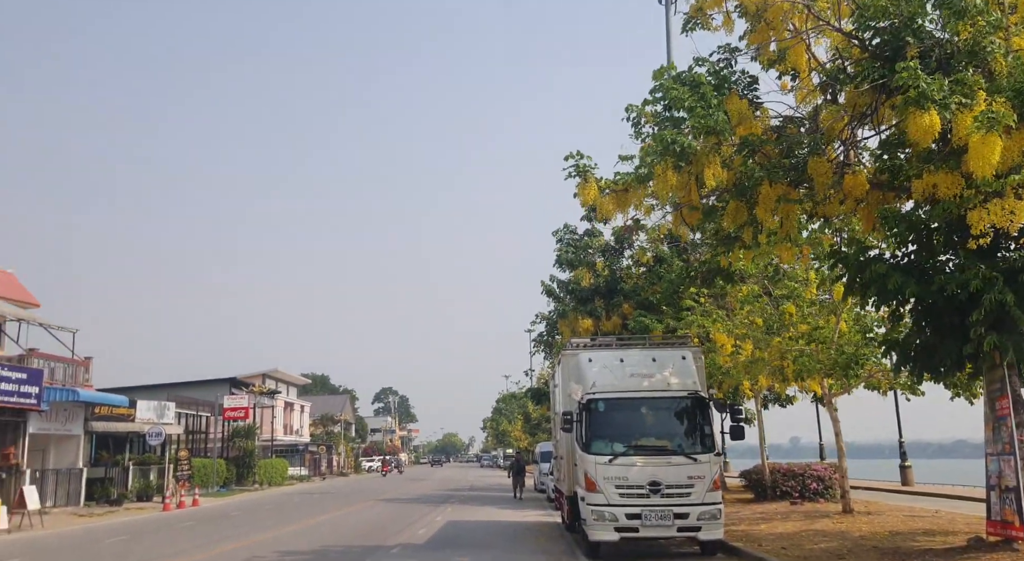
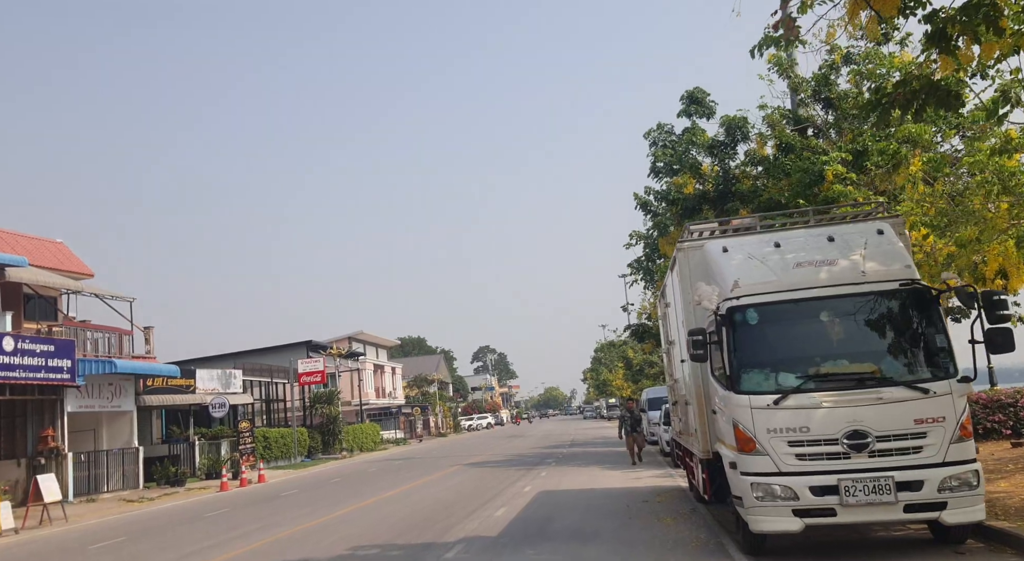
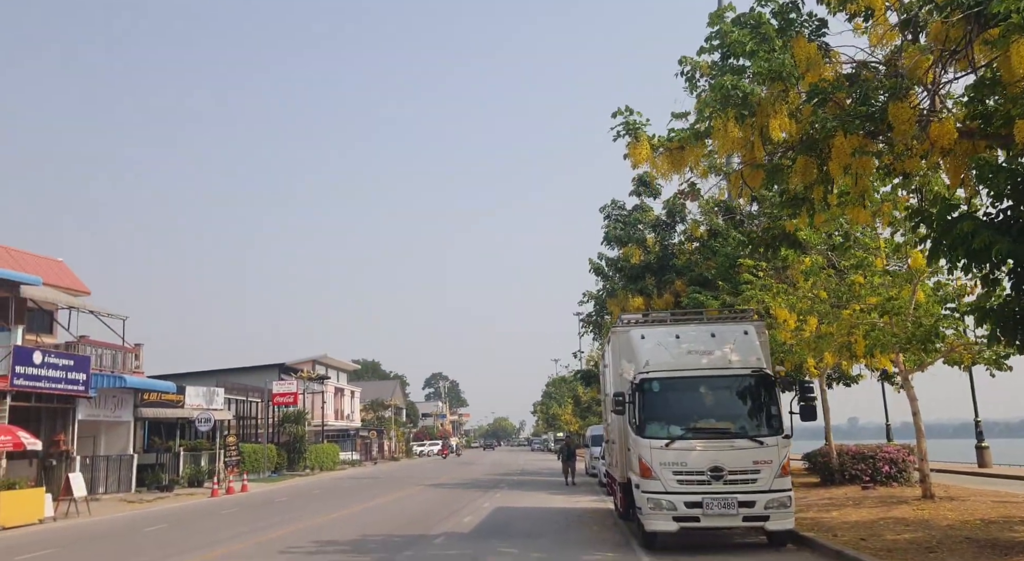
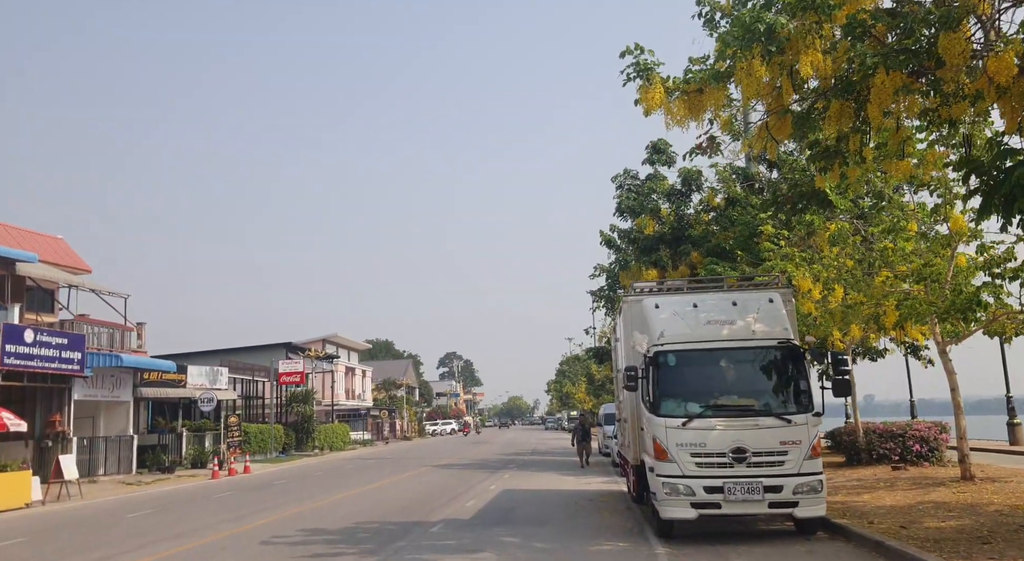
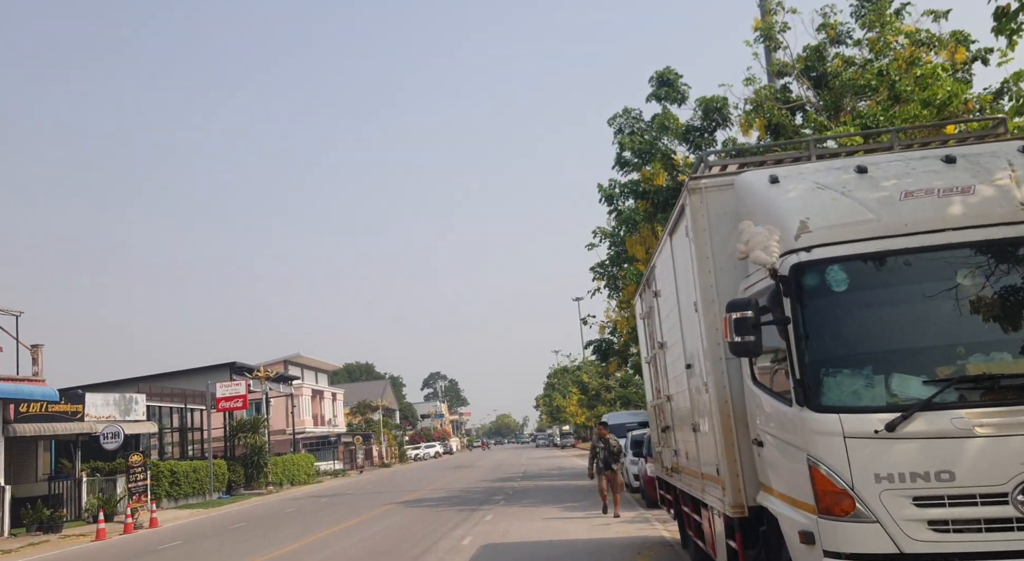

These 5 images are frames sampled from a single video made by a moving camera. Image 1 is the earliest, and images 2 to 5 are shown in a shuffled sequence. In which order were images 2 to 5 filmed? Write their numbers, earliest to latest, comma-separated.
3, 4, 2, 5
